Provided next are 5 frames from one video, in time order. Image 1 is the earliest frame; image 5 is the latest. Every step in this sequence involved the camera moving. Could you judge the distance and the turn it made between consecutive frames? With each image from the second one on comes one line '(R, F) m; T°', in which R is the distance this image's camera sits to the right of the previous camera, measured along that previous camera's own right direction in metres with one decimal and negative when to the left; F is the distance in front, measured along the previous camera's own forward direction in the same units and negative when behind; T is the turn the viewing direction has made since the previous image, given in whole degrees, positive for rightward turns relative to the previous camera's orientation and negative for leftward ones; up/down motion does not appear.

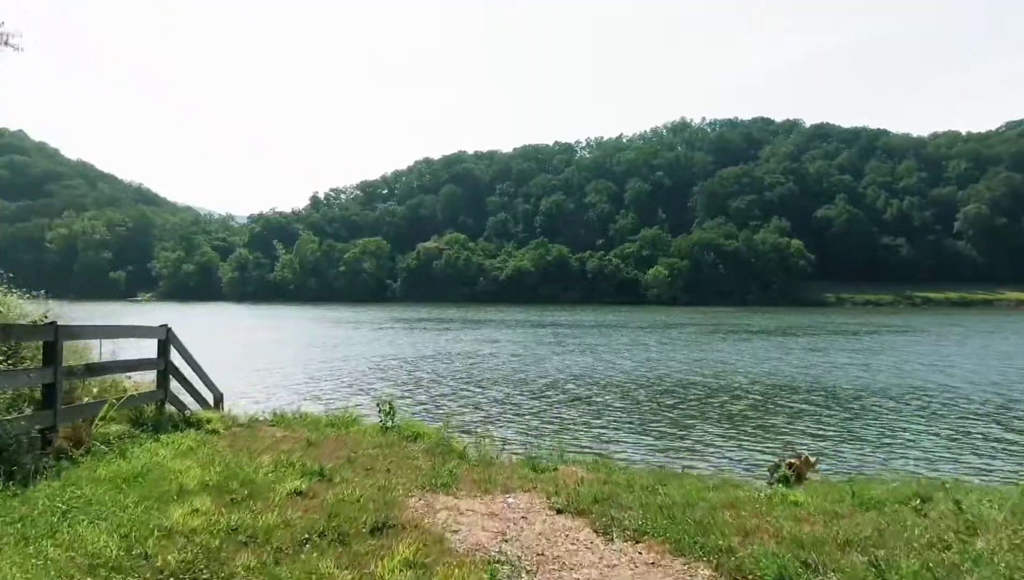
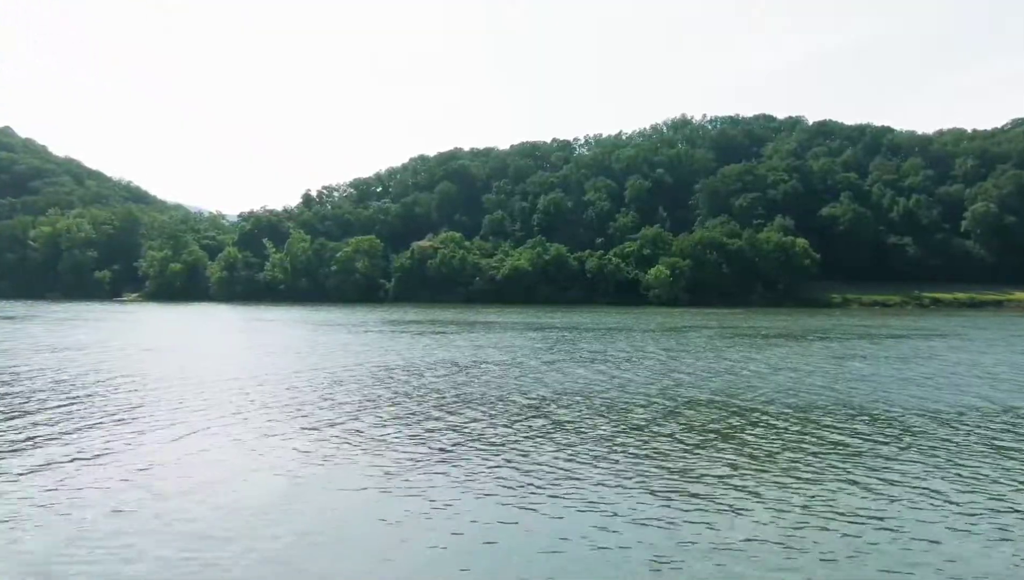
(+0.2, +3.4) m; 0°
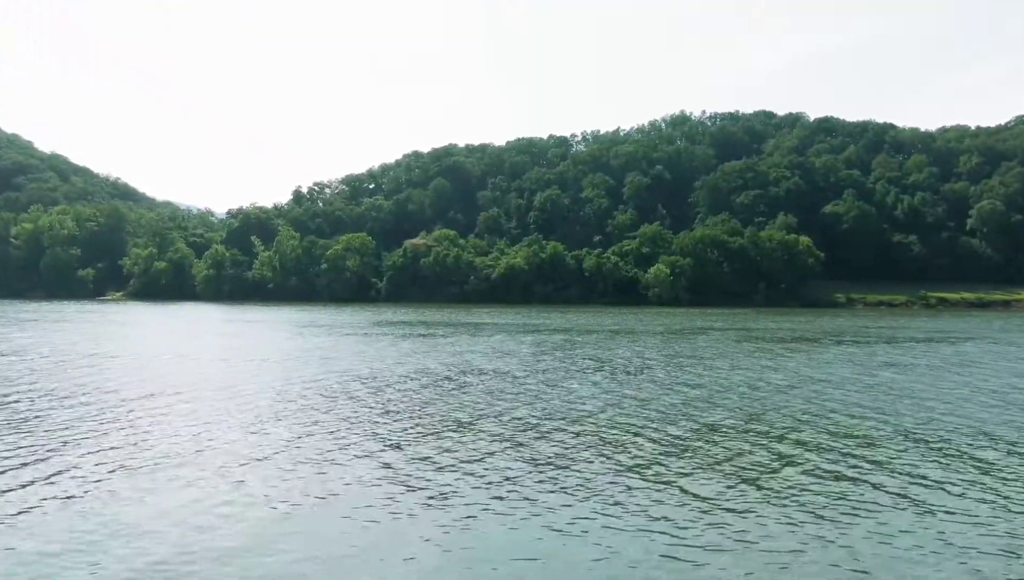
(+0.1, +3.2) m; 0°
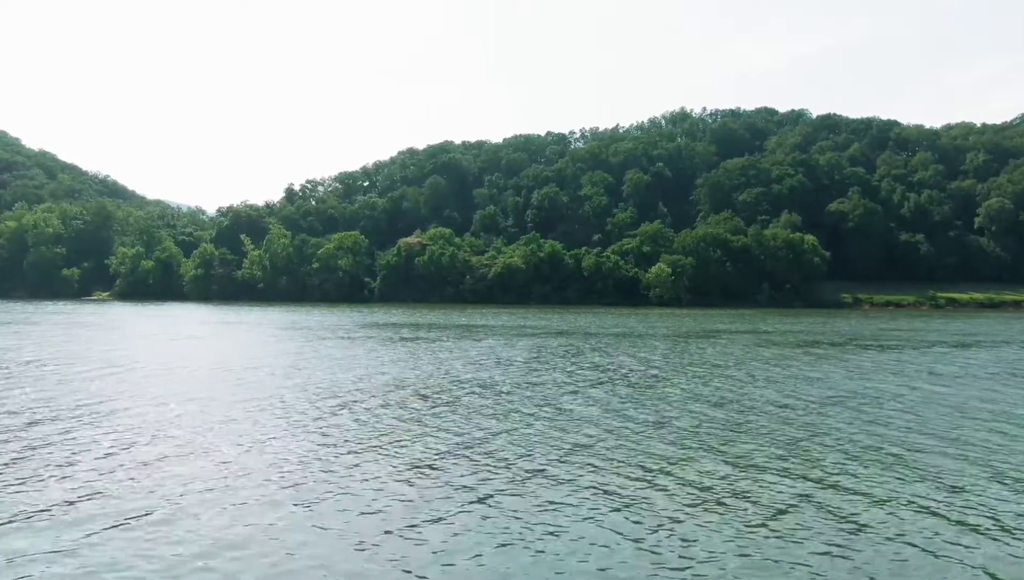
(+0.2, +3.1) m; 0°
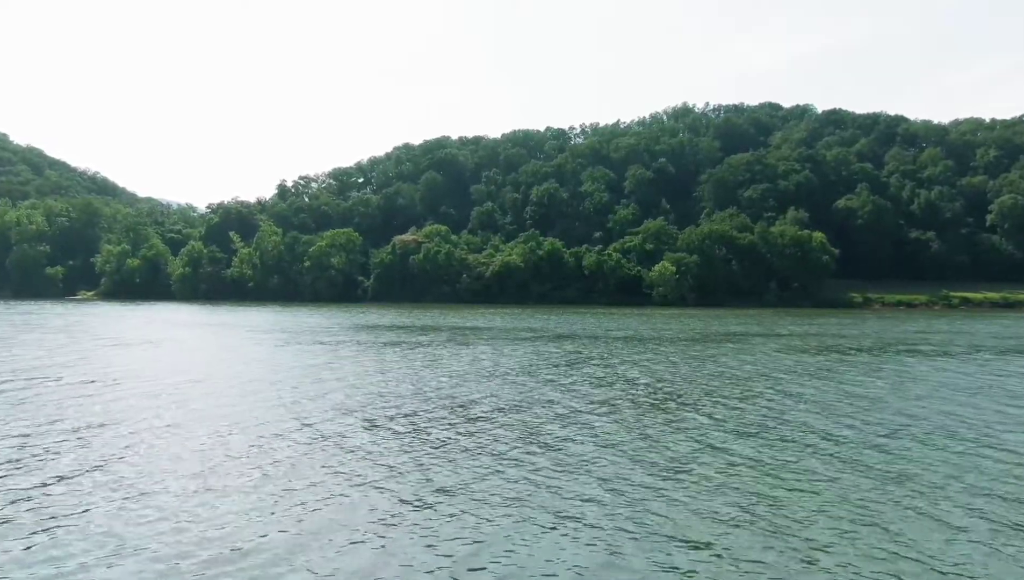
(+0.1, +3.6) m; 0°
